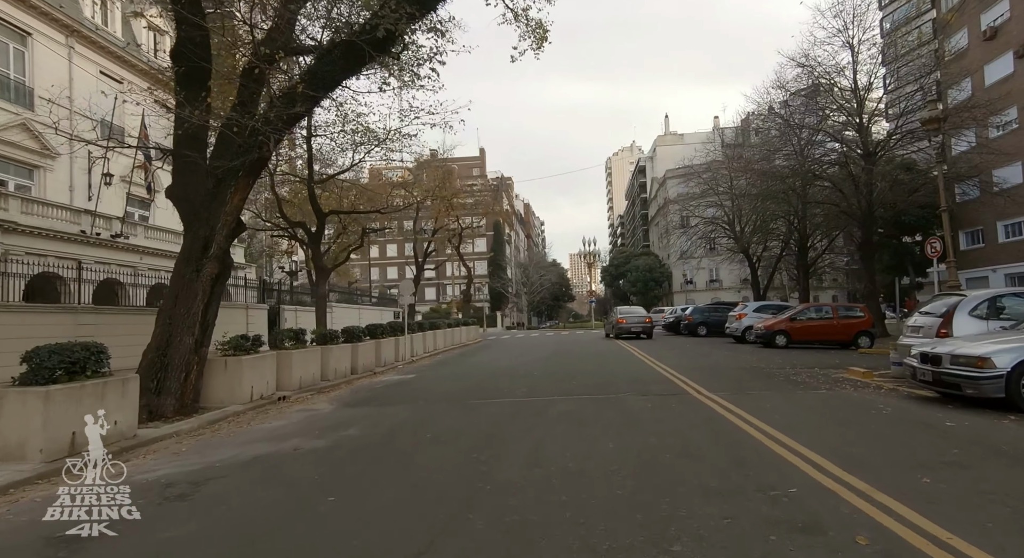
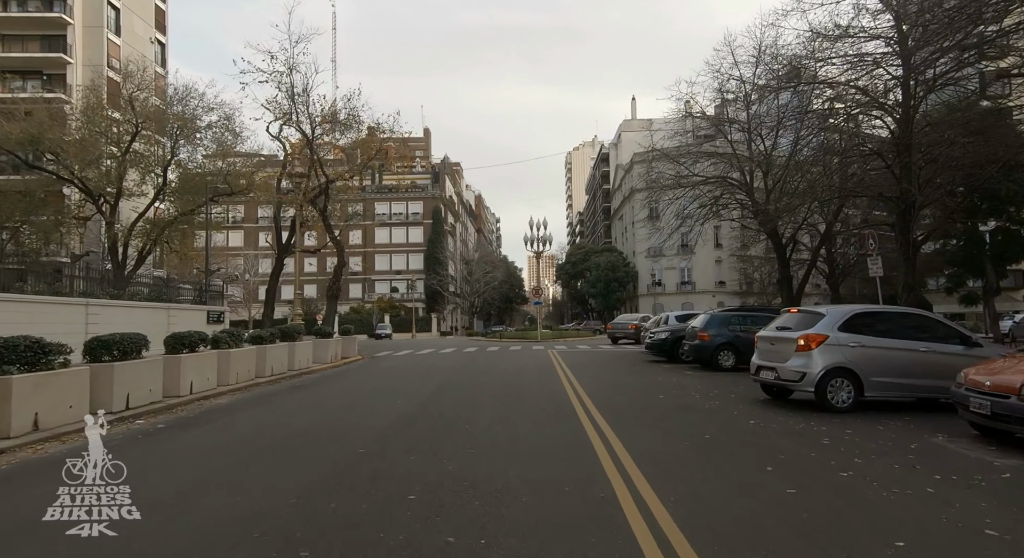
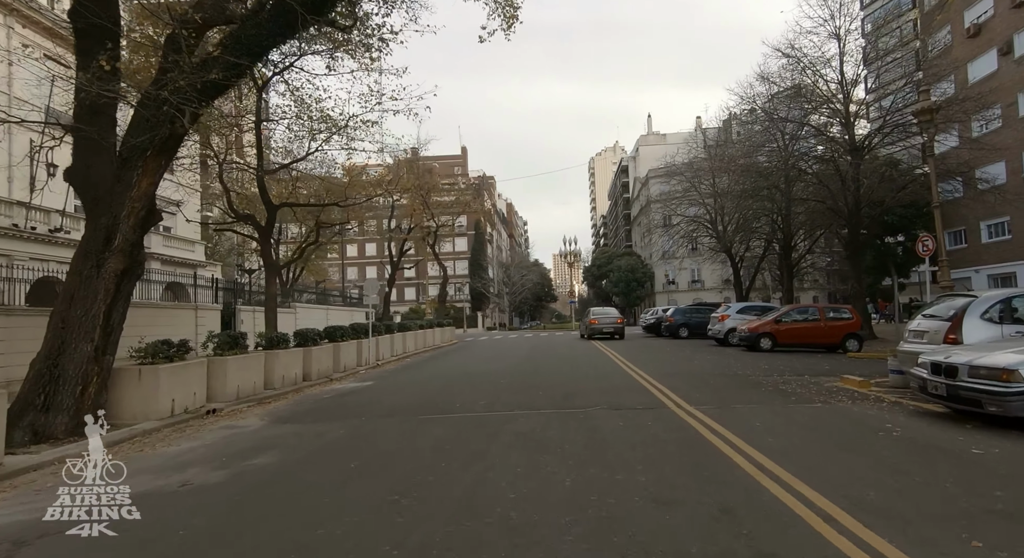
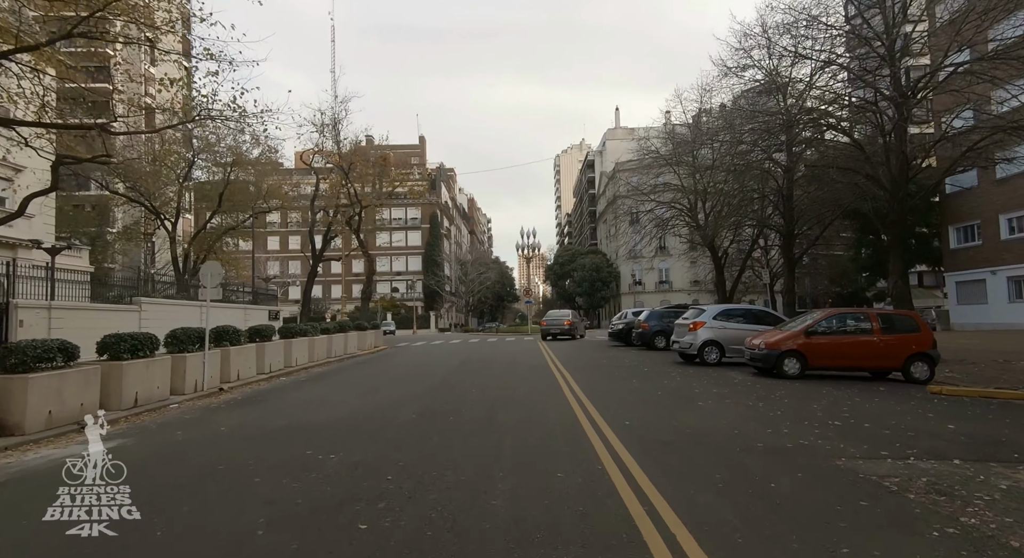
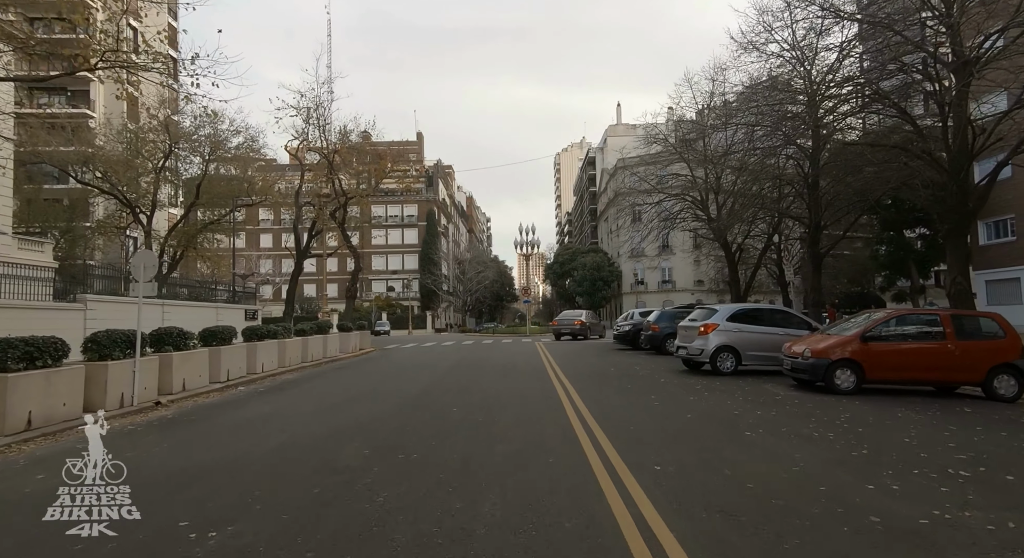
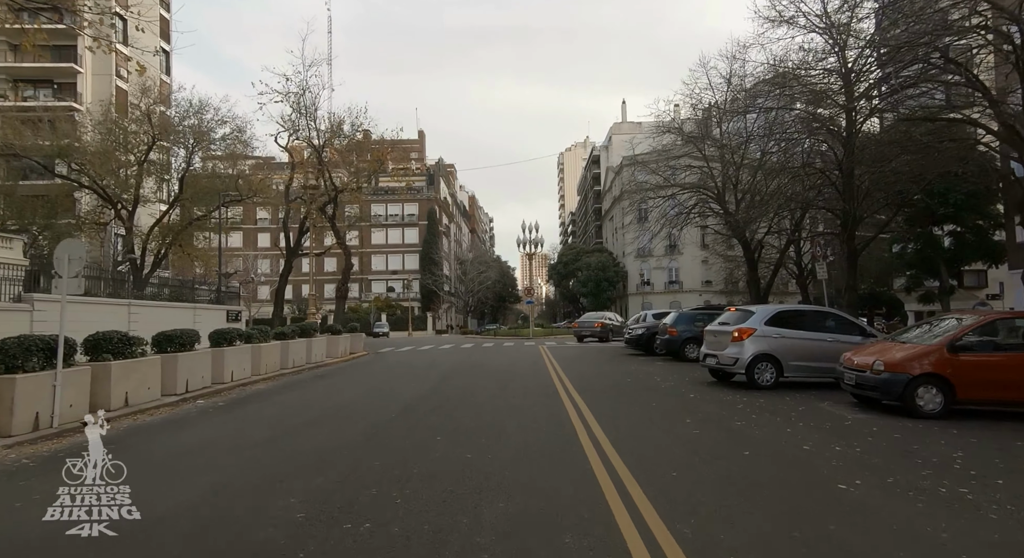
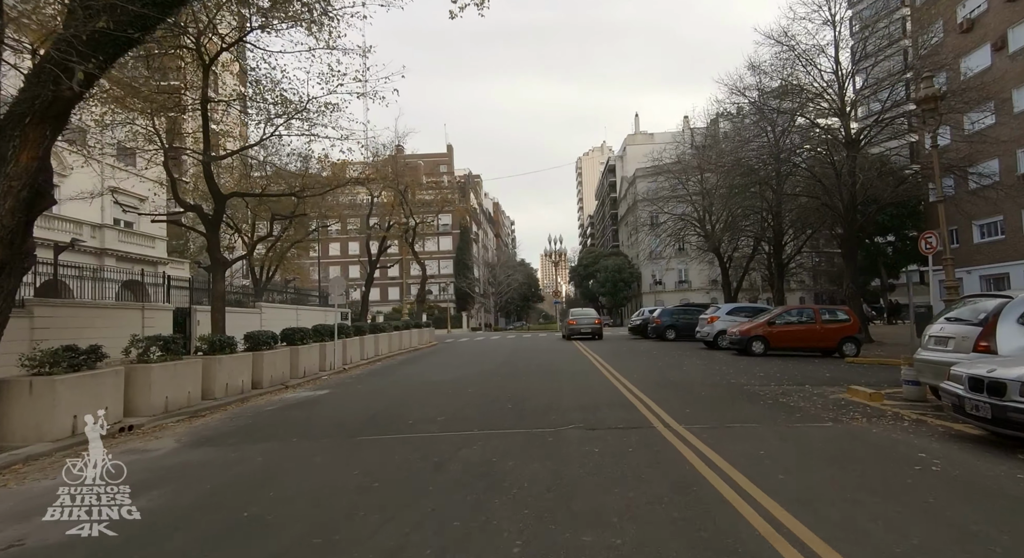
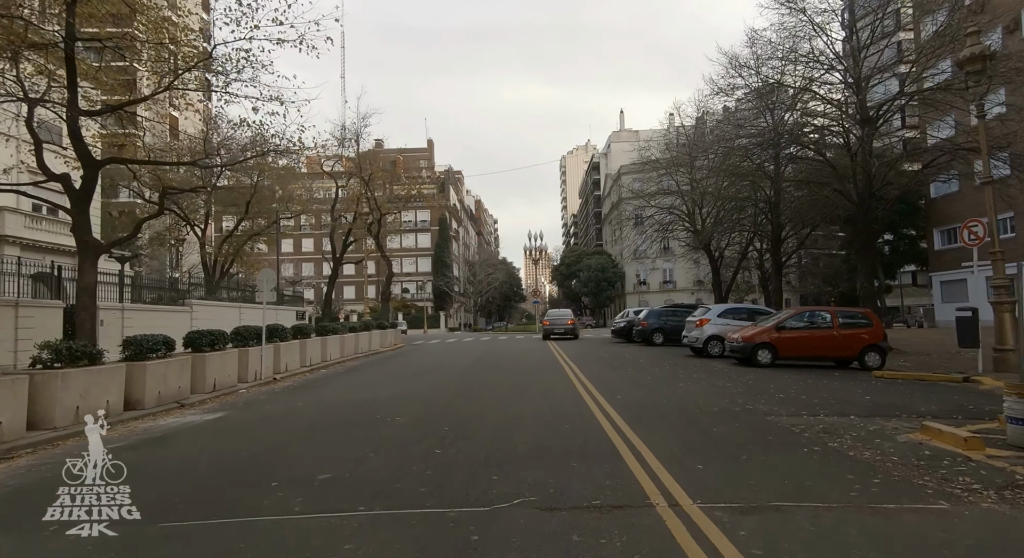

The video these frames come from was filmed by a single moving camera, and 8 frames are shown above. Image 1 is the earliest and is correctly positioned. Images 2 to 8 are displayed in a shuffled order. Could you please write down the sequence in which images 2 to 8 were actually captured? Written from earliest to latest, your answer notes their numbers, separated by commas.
3, 7, 8, 4, 5, 6, 2
